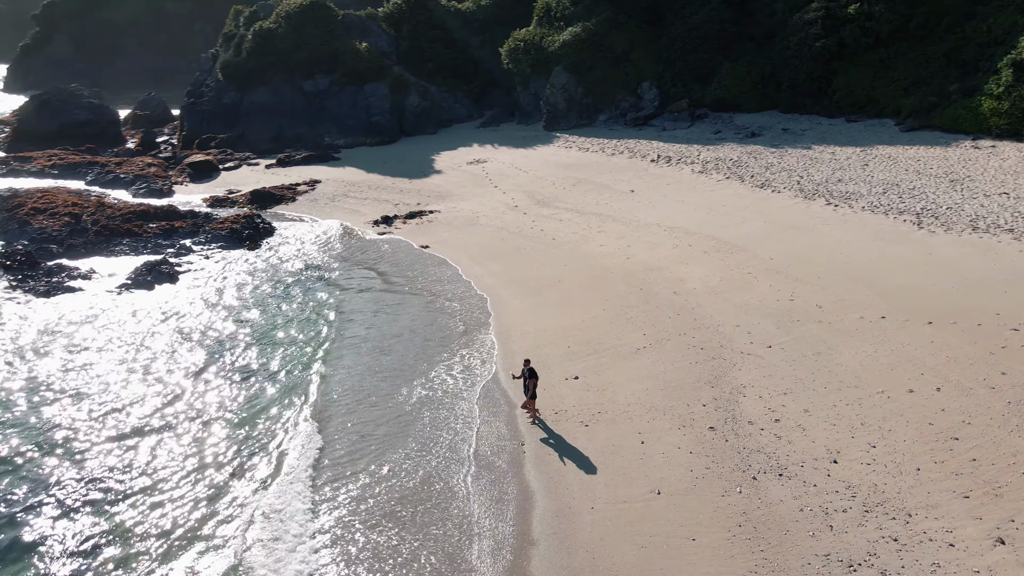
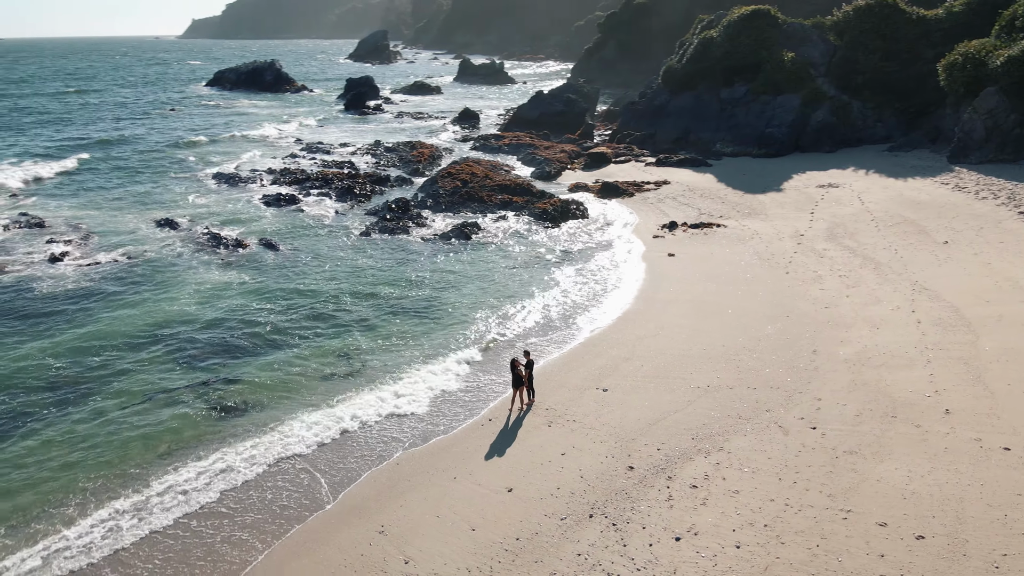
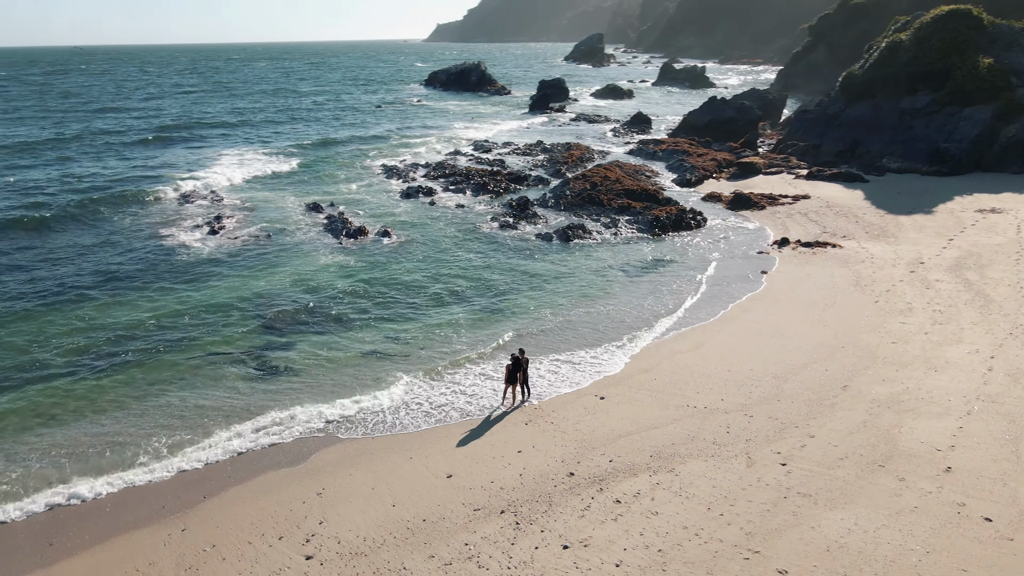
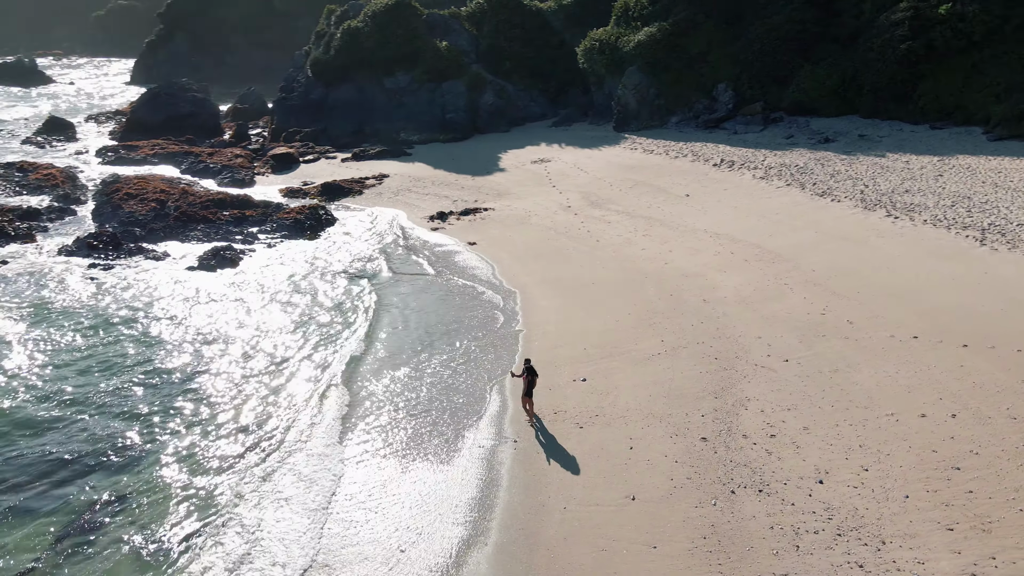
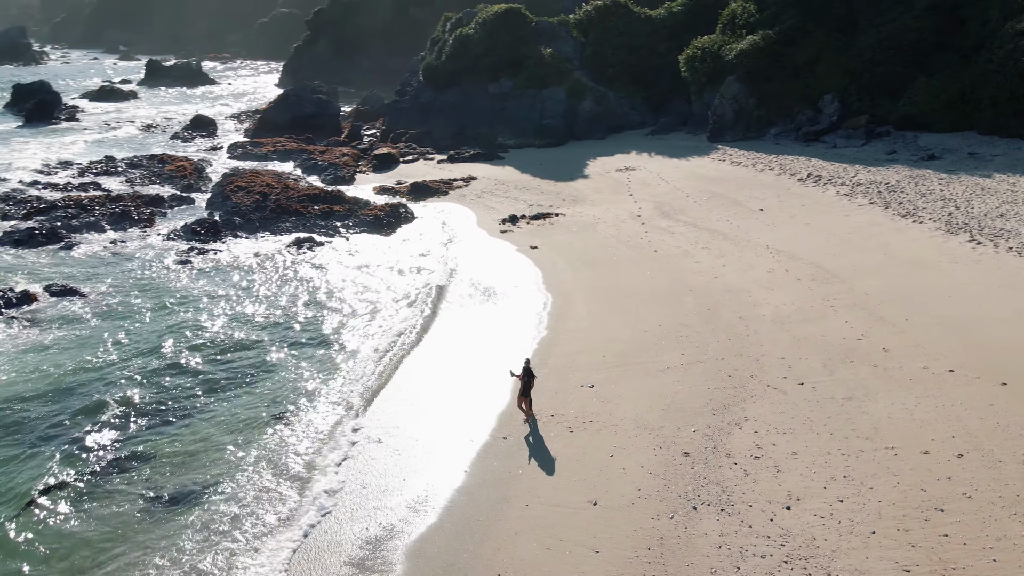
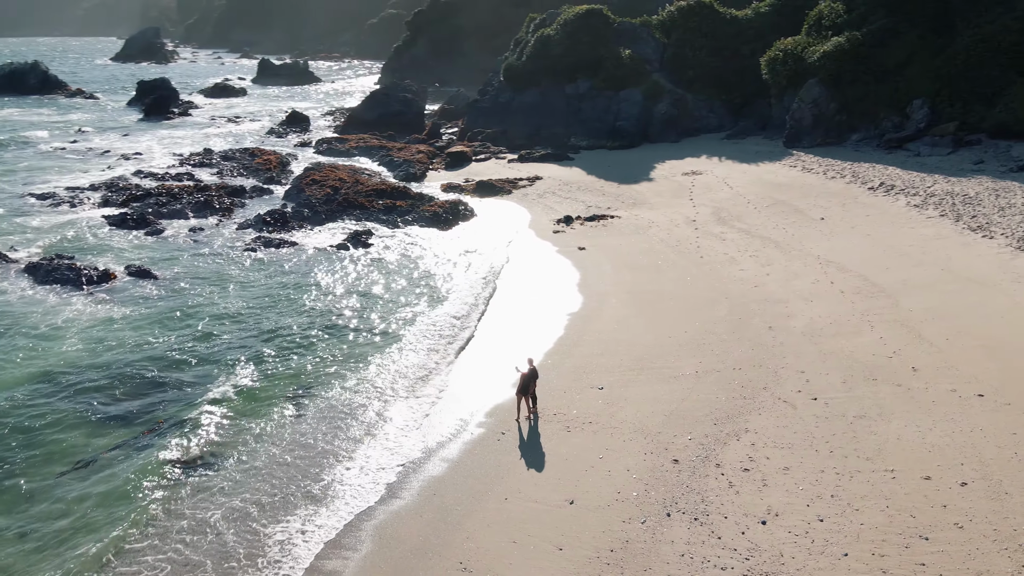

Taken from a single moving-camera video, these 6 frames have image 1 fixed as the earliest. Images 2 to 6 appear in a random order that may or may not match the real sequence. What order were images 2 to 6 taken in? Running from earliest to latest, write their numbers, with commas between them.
4, 5, 6, 2, 3
